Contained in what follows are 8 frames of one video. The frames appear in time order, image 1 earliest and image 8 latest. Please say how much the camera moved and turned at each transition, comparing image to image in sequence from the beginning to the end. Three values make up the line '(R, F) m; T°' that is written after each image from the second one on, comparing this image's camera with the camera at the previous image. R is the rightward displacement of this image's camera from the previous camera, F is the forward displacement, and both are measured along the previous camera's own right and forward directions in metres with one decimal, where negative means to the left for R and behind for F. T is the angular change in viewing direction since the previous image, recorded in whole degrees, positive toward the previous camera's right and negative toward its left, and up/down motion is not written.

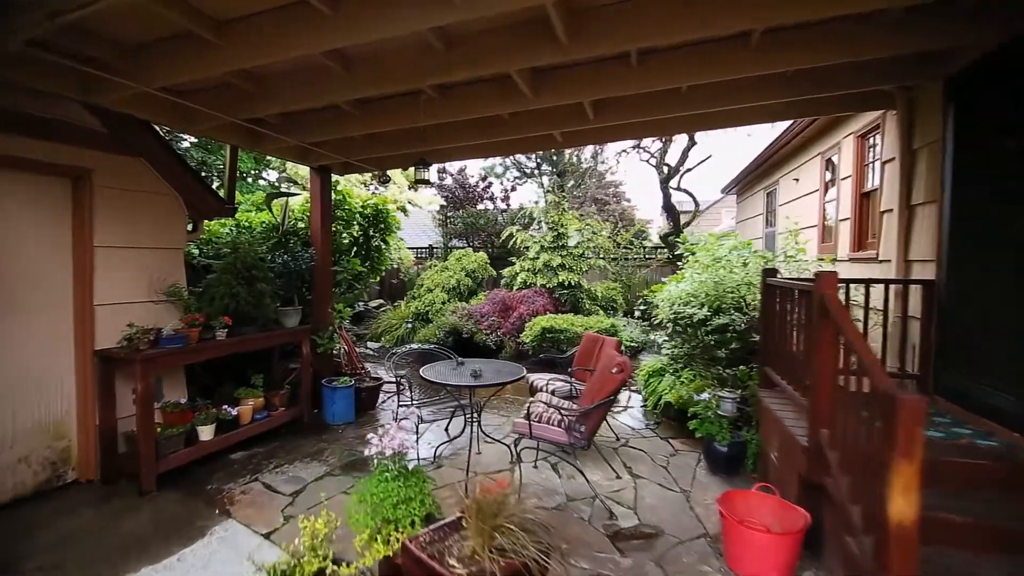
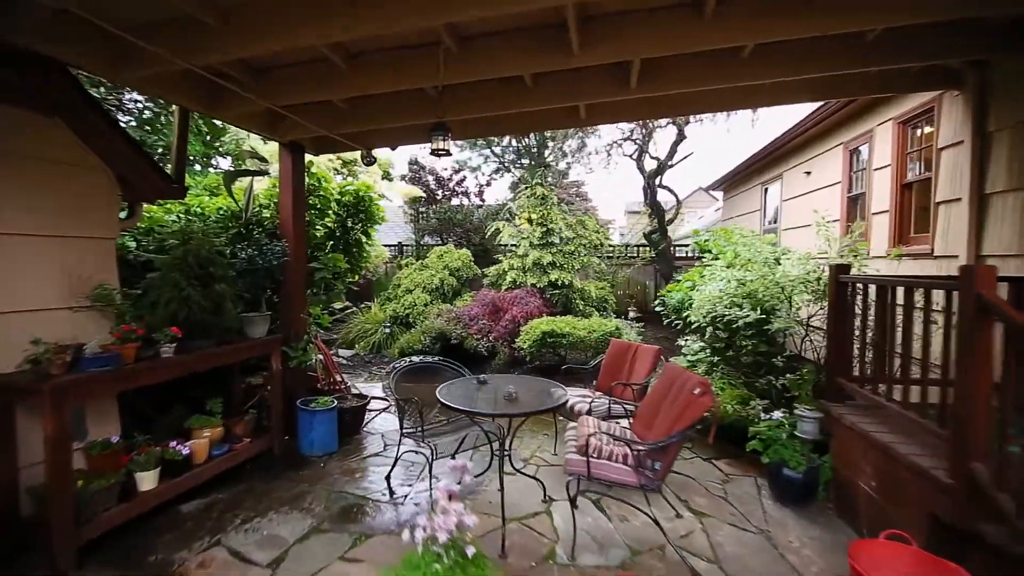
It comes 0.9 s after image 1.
(-0.5, +0.7) m; +5°
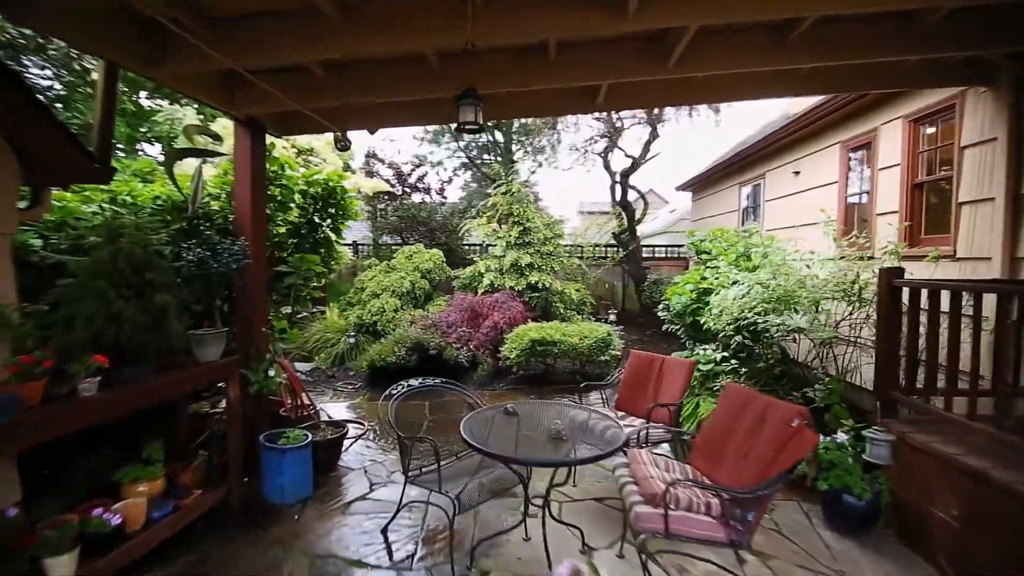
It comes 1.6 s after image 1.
(-0.4, +0.5) m; +6°
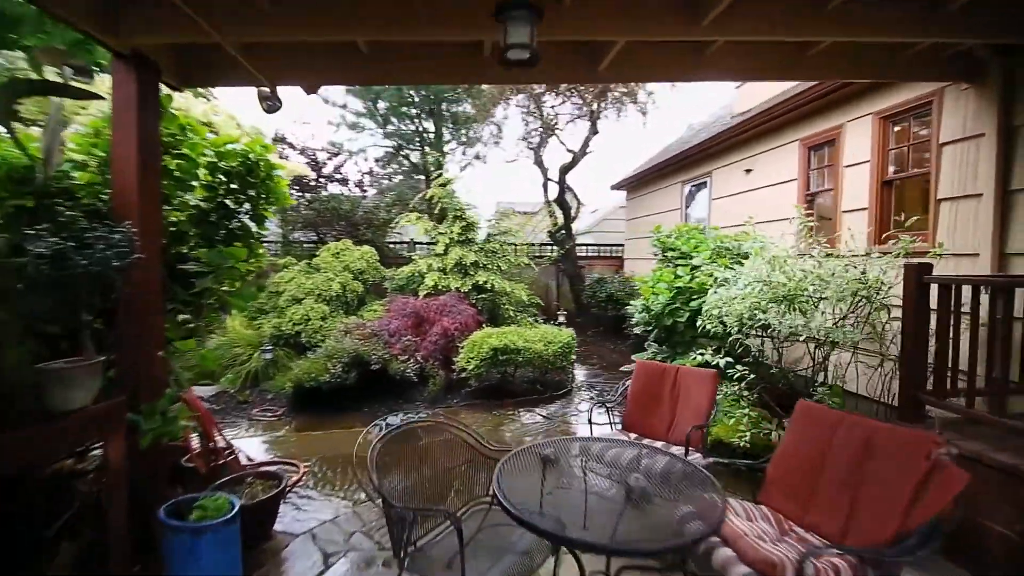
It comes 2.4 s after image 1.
(-0.5, +0.7) m; +11°
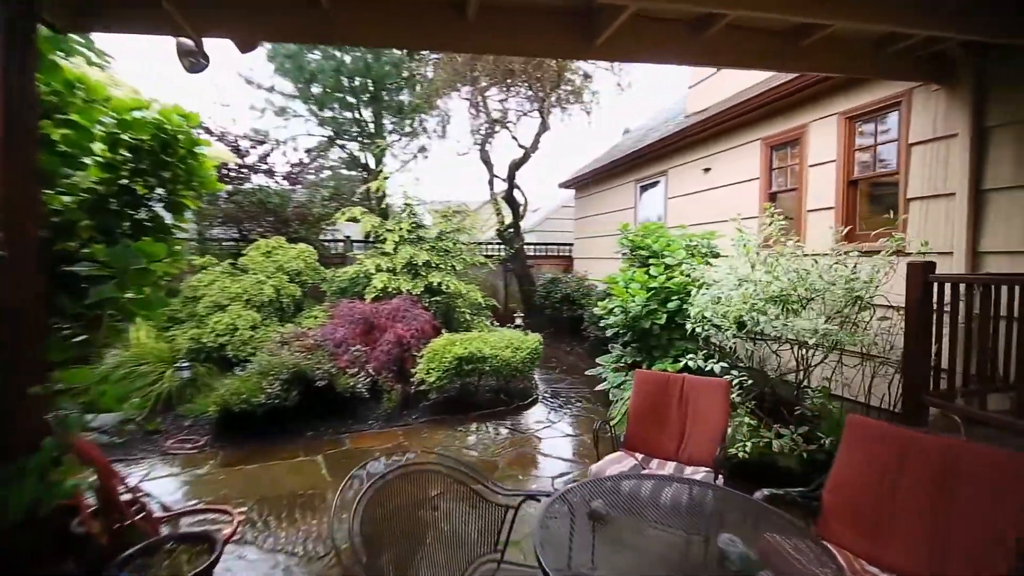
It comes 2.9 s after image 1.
(-0.3, +0.4) m; +8°
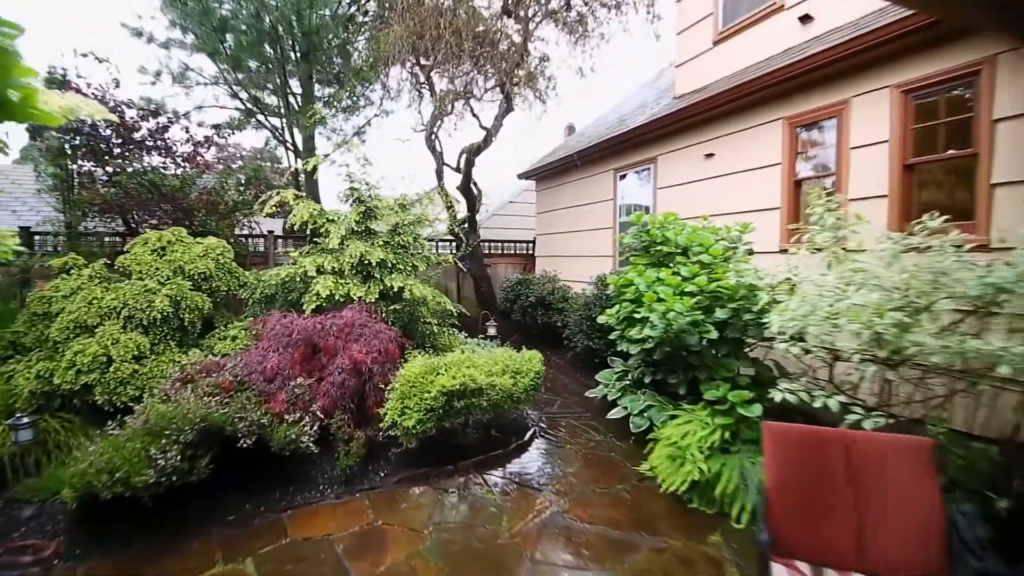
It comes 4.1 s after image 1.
(-0.5, +1.1) m; +9°
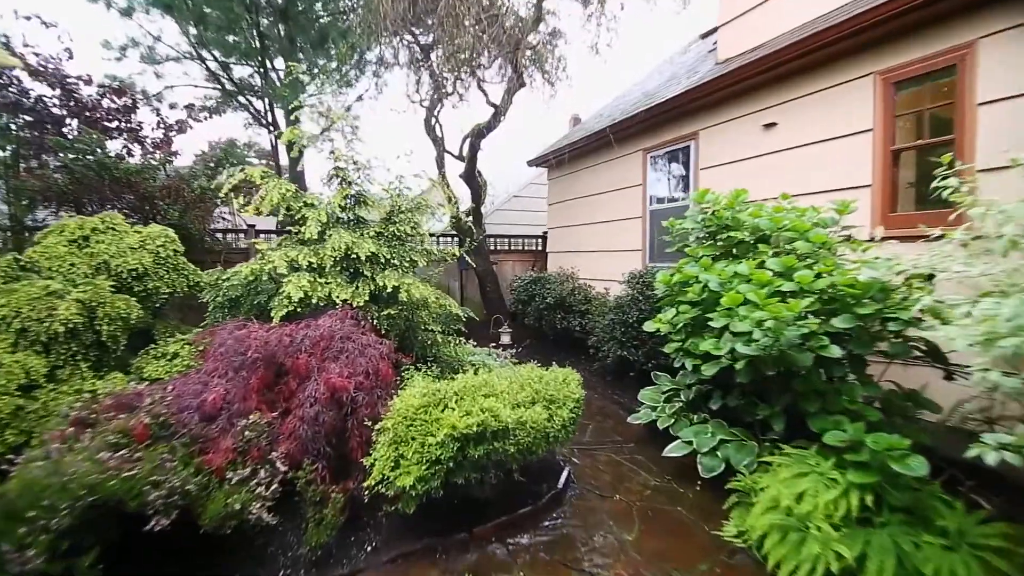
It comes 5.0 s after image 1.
(-0.2, +0.9) m; 0°
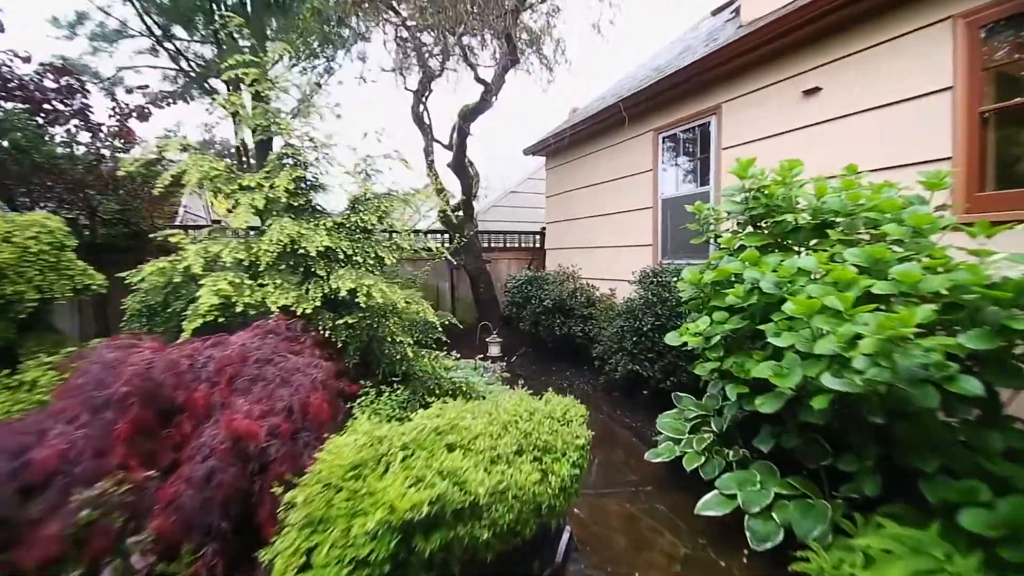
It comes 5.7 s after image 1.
(+0.1, +0.7) m; 0°
